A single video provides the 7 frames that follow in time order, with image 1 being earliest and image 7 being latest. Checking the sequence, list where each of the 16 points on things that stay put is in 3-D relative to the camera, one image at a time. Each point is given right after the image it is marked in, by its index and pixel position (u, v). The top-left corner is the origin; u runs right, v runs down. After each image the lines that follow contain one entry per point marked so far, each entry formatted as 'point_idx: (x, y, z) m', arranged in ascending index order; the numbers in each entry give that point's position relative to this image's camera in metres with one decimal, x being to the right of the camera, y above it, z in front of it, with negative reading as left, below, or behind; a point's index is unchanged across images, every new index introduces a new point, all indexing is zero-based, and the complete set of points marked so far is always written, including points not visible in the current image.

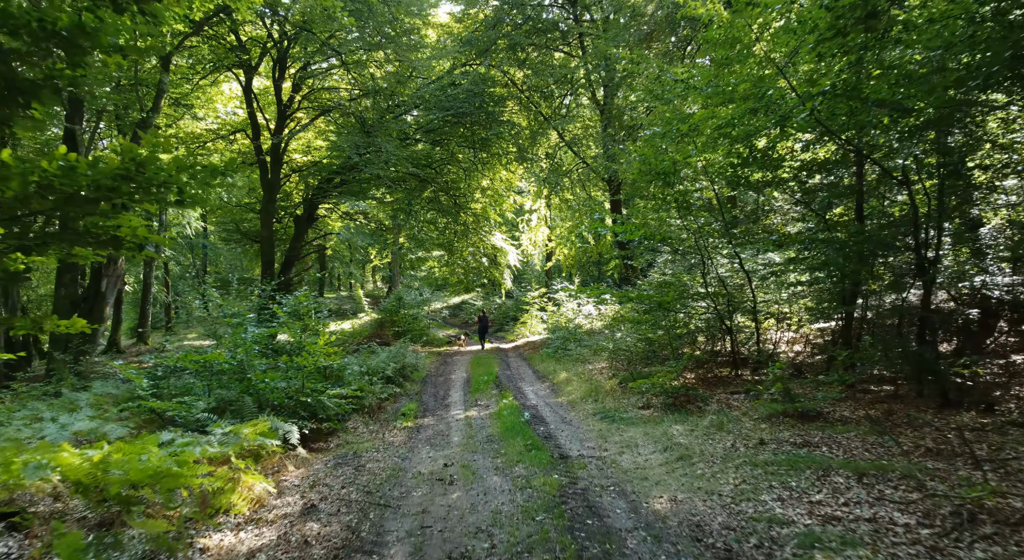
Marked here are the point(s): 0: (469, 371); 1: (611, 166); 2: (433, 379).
0: (-1.0, -2.2, +16.1) m
1: (+2.9, +3.3, +19.9) m
2: (-1.8, -2.3, +15.1) m
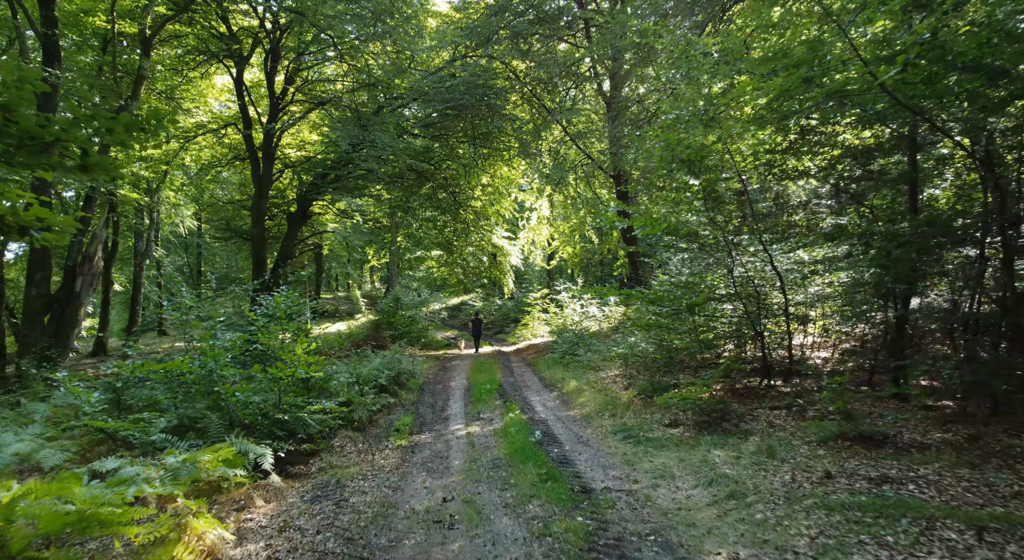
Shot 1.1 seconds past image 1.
0: (-1.0, -2.2, +15.1) m
1: (+3.0, +3.3, +18.9) m
2: (-1.7, -2.3, +14.1) m
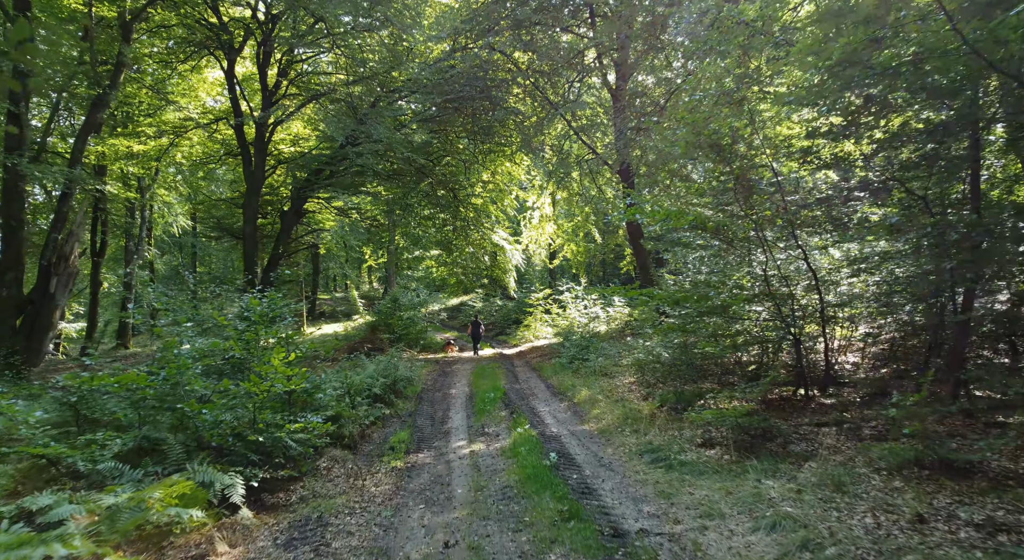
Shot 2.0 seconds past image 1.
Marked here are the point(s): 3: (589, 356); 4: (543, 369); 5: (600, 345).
0: (-0.9, -2.2, +14.2) m
1: (+3.1, +3.3, +18.0) m
2: (-1.6, -2.3, +13.2) m
3: (+1.8, -1.7, +15.1) m
4: (+0.8, -2.1, +15.9) m
5: (+2.1, -1.5, +15.6) m
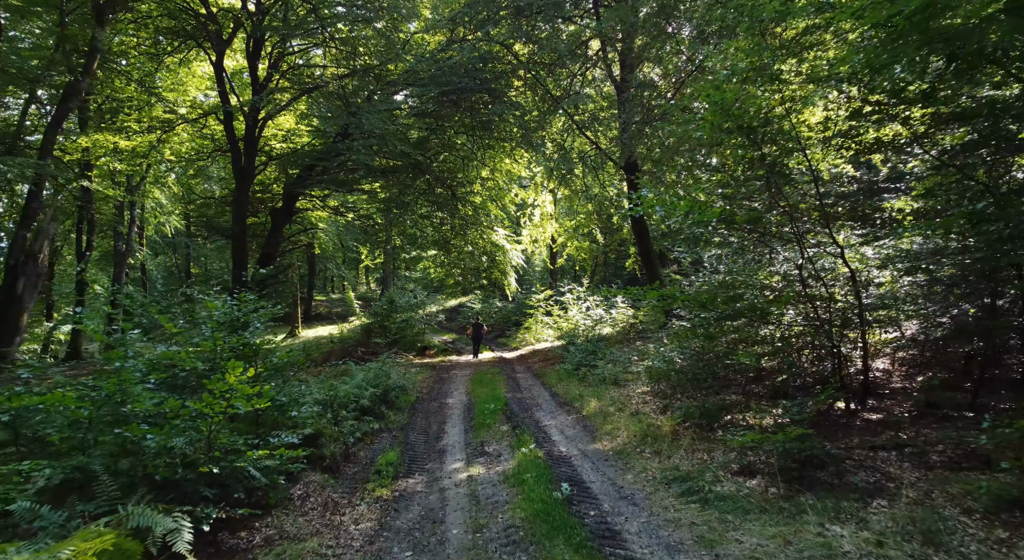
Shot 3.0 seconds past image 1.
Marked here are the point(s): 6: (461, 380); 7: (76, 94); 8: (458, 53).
0: (-0.8, -2.2, +13.3) m
1: (+3.1, +3.3, +17.1) m
2: (-1.6, -2.3, +12.3) m
3: (+1.8, -1.8, +14.2) m
4: (+0.8, -2.2, +15.0) m
5: (+2.1, -1.5, +14.7) m
6: (-1.1, -2.3, +15.0) m
7: (-9.0, +3.8, +13.8) m
8: (-1.6, +6.6, +19.5) m
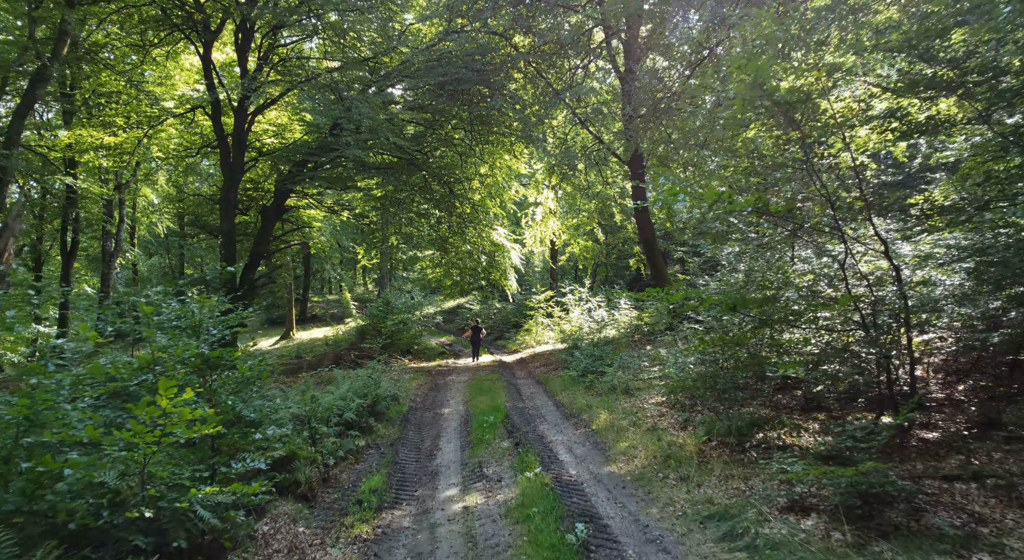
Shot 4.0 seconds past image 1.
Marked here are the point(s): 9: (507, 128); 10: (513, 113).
0: (-0.8, -2.2, +12.5) m
1: (+3.1, +3.3, +16.3) m
2: (-1.6, -2.3, +11.4) m
3: (+1.8, -1.8, +13.3) m
4: (+0.8, -2.2, +14.2) m
5: (+2.1, -1.5, +13.8) m
6: (-1.1, -2.3, +14.1) m
7: (-9.0, +3.8, +12.9) m
8: (-1.6, +6.6, +18.7) m
9: (-0.1, +4.4, +19.3) m
10: (0.0, +4.8, +19.2) m
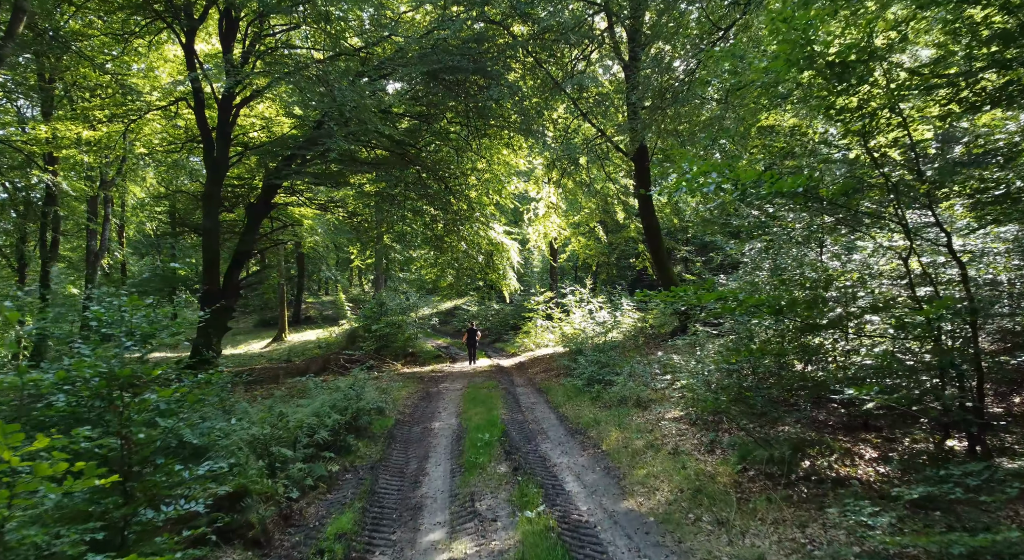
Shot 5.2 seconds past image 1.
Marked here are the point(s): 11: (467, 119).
0: (-0.9, -2.2, +11.4) m
1: (+3.1, +3.3, +15.2) m
2: (-1.6, -2.3, +10.3) m
3: (+1.8, -1.7, +12.3) m
4: (+0.8, -2.1, +13.1) m
5: (+2.1, -1.5, +12.8) m
6: (-1.2, -2.2, +13.1) m
7: (-9.0, +3.8, +11.9) m
8: (-1.7, +6.6, +17.7) m
9: (-0.2, +4.4, +18.3) m
10: (0.0, +4.8, +18.2) m
11: (-1.3, +4.7, +19.2) m
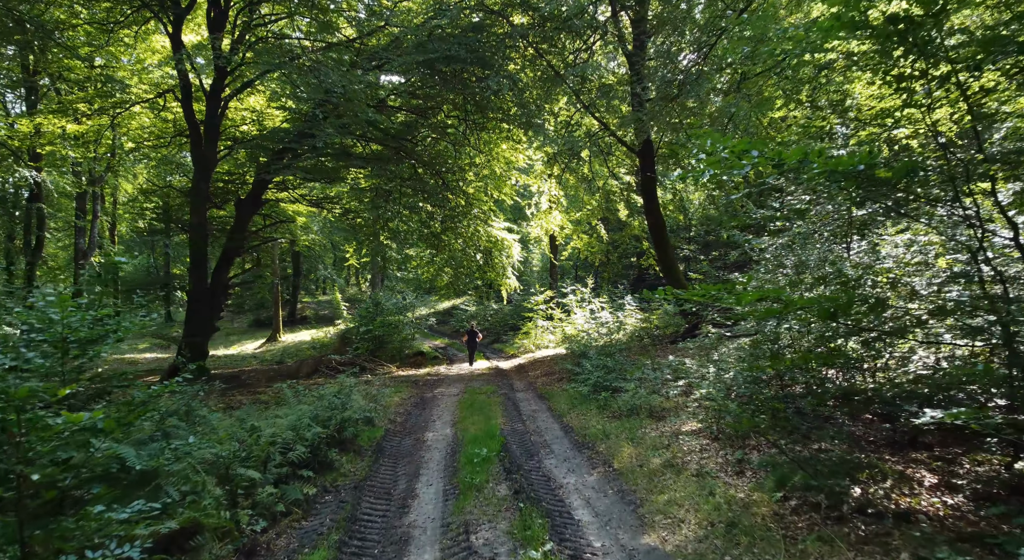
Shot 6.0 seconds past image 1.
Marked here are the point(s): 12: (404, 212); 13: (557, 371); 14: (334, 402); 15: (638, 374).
0: (-0.9, -2.2, +10.7) m
1: (+3.1, +3.4, +14.5) m
2: (-1.6, -2.3, +9.6) m
3: (+1.8, -1.7, +11.6) m
4: (+0.8, -2.1, +12.4) m
5: (+2.1, -1.5, +12.0) m
6: (-1.2, -2.2, +12.3) m
7: (-9.0, +3.8, +11.1) m
8: (-1.7, +6.6, +16.9) m
9: (-0.2, +4.4, +17.5) m
10: (0.0, +4.9, +17.5) m
11: (-1.3, +4.7, +18.4) m
12: (-3.2, +2.1, +19.8) m
13: (+1.0, -2.1, +15.4) m
14: (-2.7, -1.7, +10.1) m
15: (+2.0, -1.5, +11.5) m
